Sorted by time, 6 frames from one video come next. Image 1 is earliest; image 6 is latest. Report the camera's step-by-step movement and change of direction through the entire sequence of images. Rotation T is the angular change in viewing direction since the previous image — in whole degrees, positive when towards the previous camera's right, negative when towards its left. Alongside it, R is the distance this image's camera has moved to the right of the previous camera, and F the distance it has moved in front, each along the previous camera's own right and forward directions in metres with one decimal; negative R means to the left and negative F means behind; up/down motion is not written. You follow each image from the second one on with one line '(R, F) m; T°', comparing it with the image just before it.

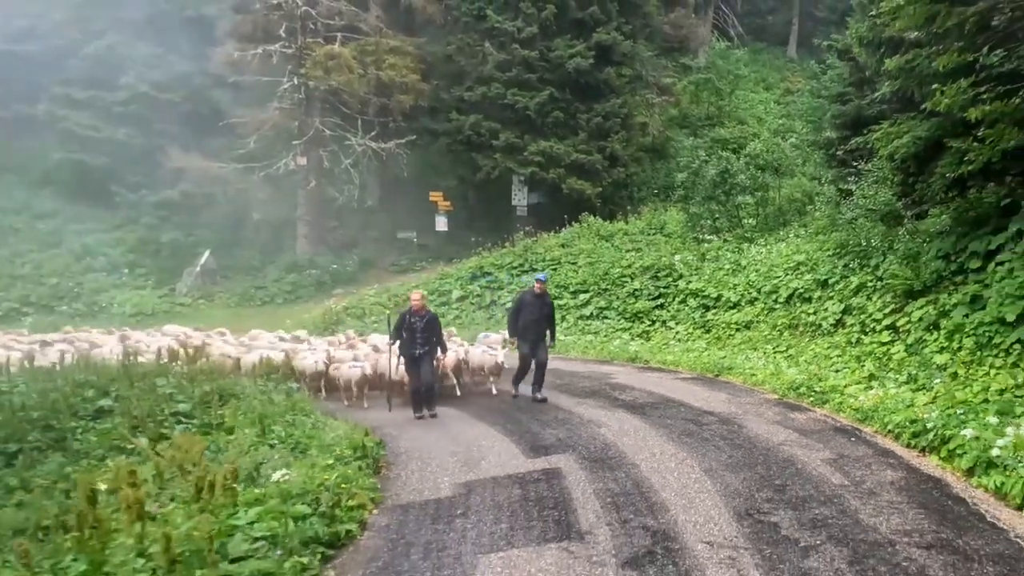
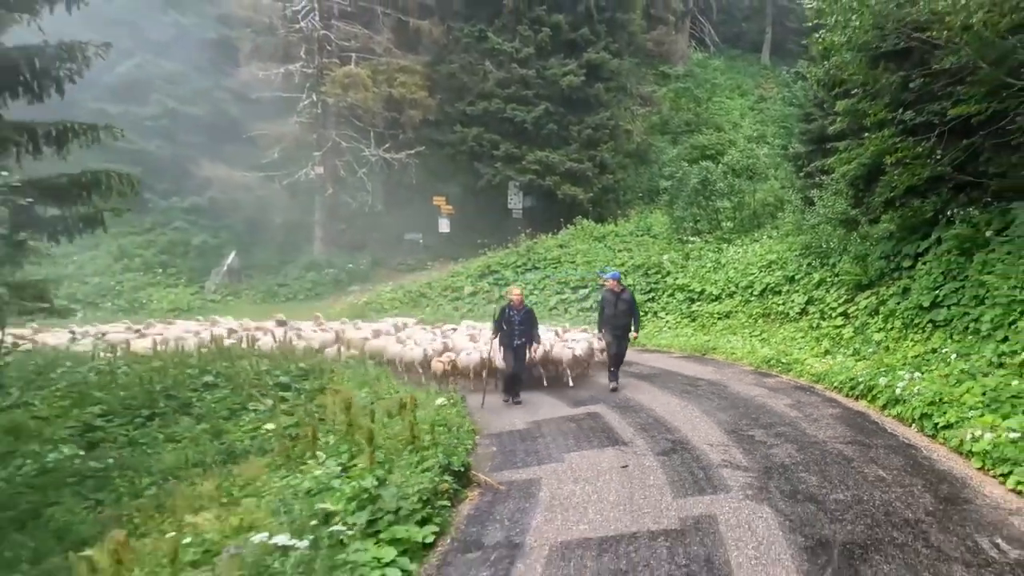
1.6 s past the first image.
(-0.6, -2.4) m; +1°
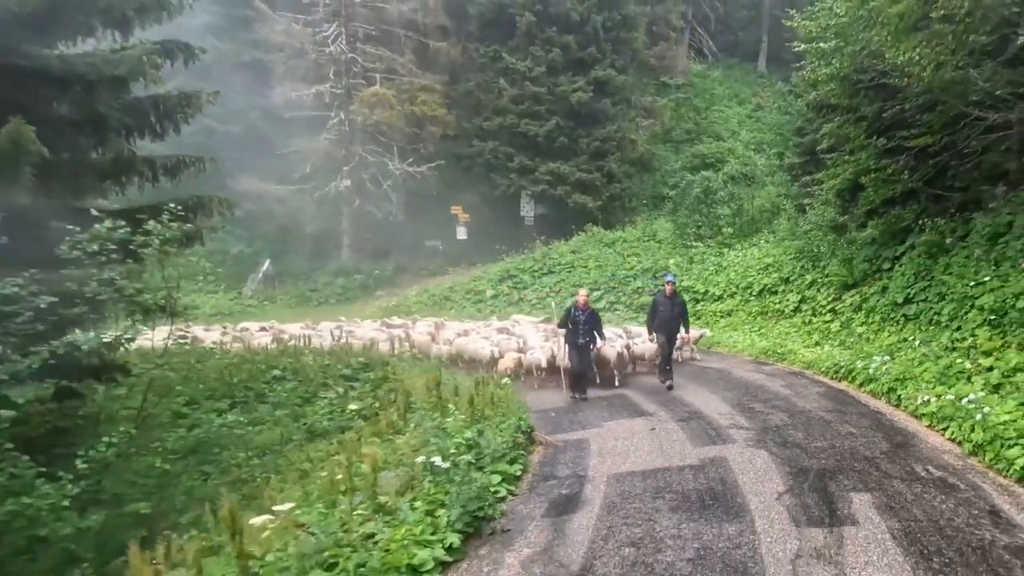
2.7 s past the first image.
(-0.4, -1.7) m; 0°
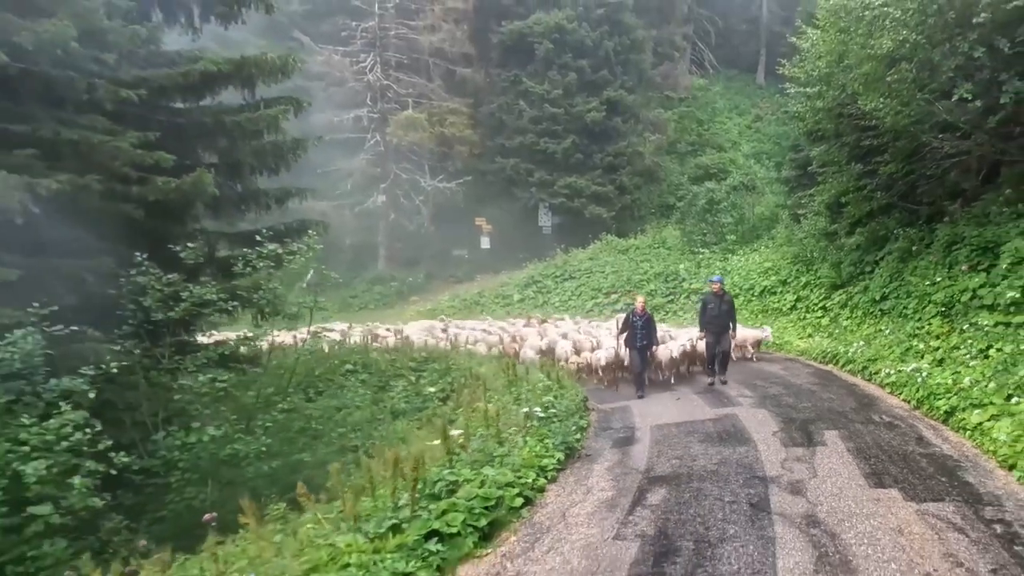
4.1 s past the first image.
(-0.5, -2.4) m; 0°
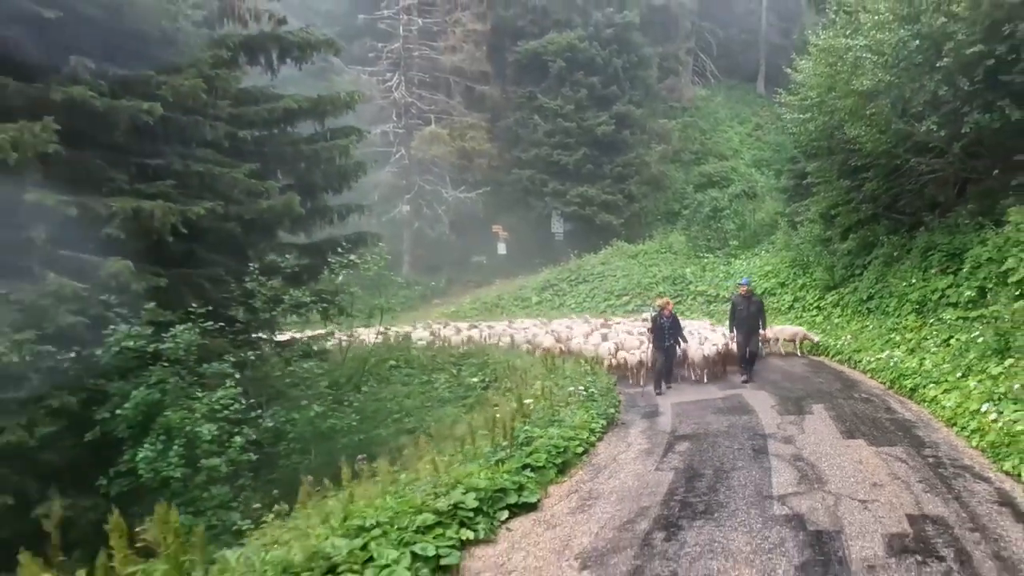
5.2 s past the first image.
(-0.4, -1.9) m; 0°
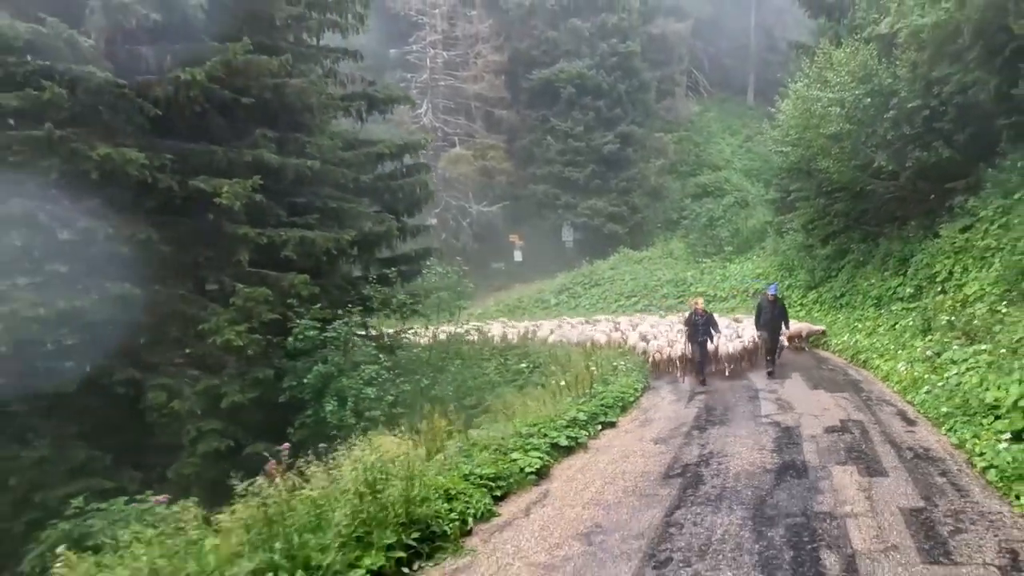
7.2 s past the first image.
(-0.8, -3.4) m; 0°
